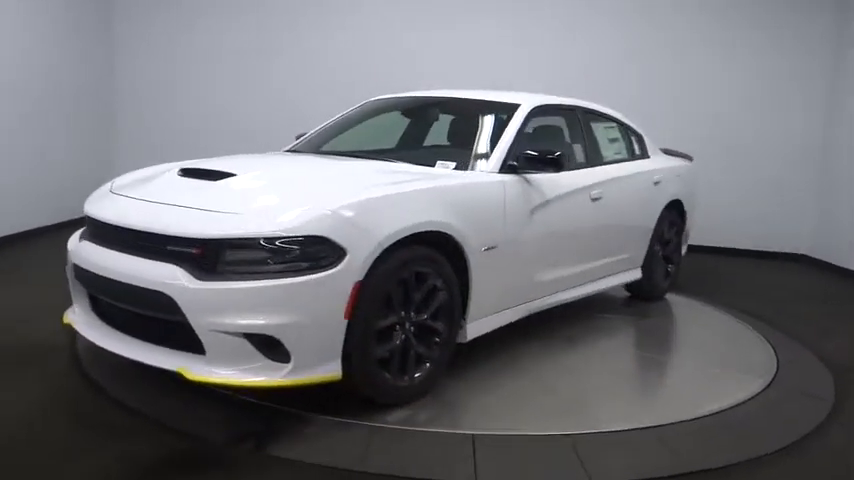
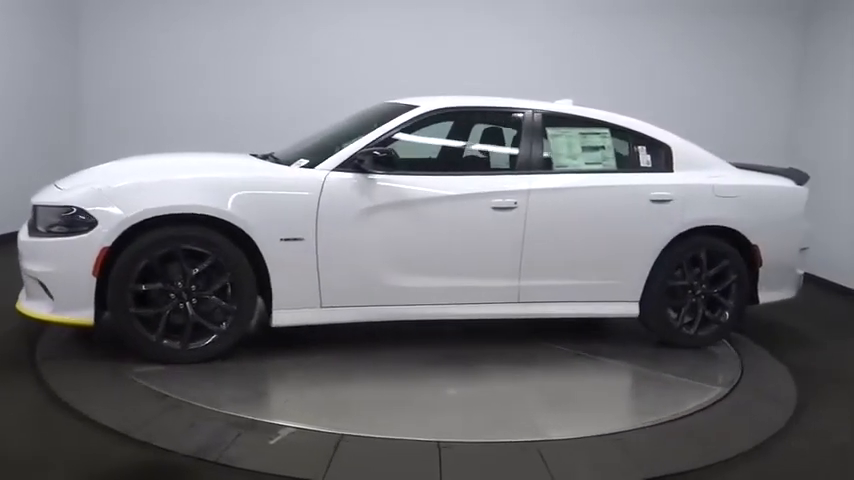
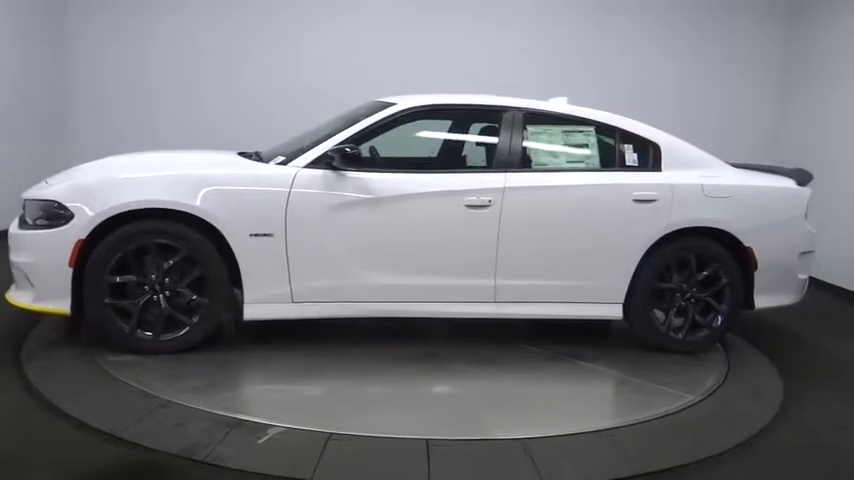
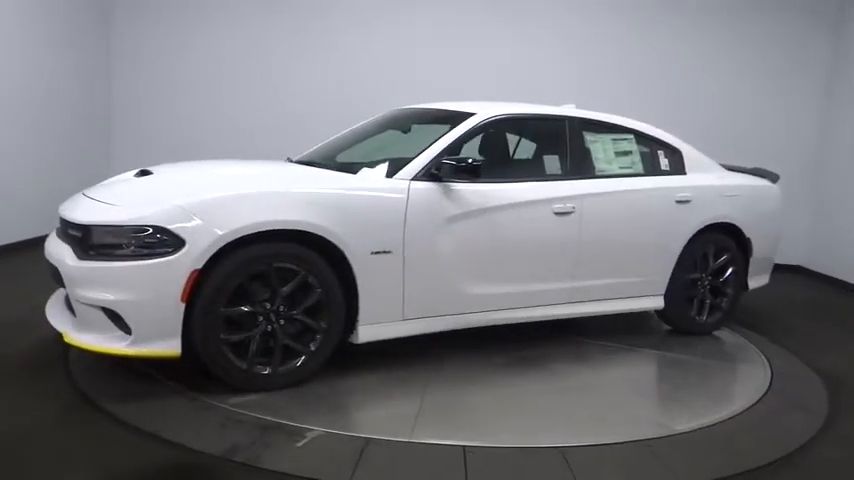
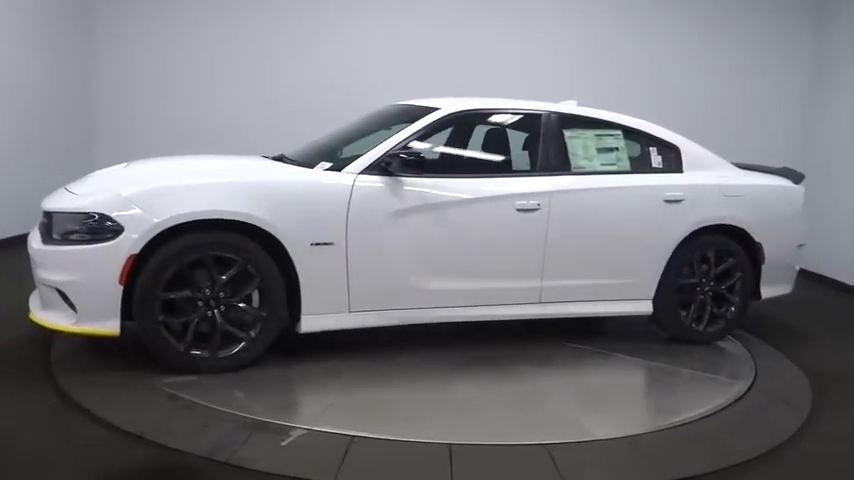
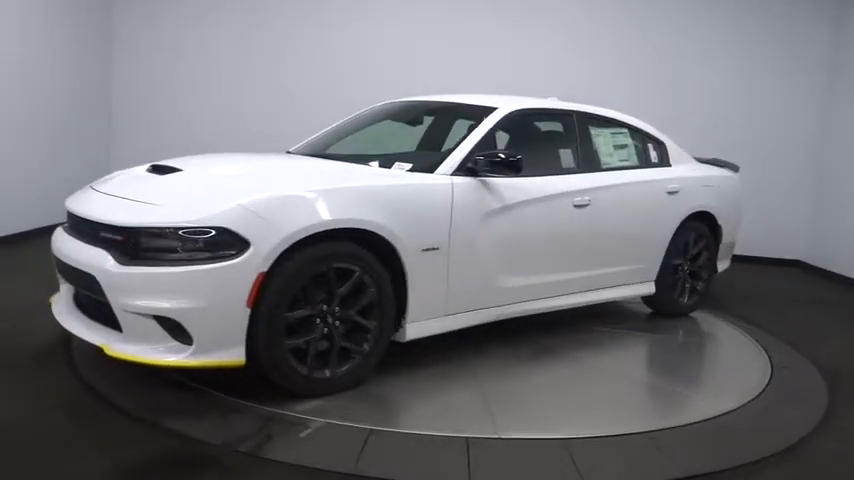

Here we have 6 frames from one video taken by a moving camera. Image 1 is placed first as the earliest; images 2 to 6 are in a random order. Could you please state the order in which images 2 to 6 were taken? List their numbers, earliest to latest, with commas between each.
6, 4, 5, 2, 3
